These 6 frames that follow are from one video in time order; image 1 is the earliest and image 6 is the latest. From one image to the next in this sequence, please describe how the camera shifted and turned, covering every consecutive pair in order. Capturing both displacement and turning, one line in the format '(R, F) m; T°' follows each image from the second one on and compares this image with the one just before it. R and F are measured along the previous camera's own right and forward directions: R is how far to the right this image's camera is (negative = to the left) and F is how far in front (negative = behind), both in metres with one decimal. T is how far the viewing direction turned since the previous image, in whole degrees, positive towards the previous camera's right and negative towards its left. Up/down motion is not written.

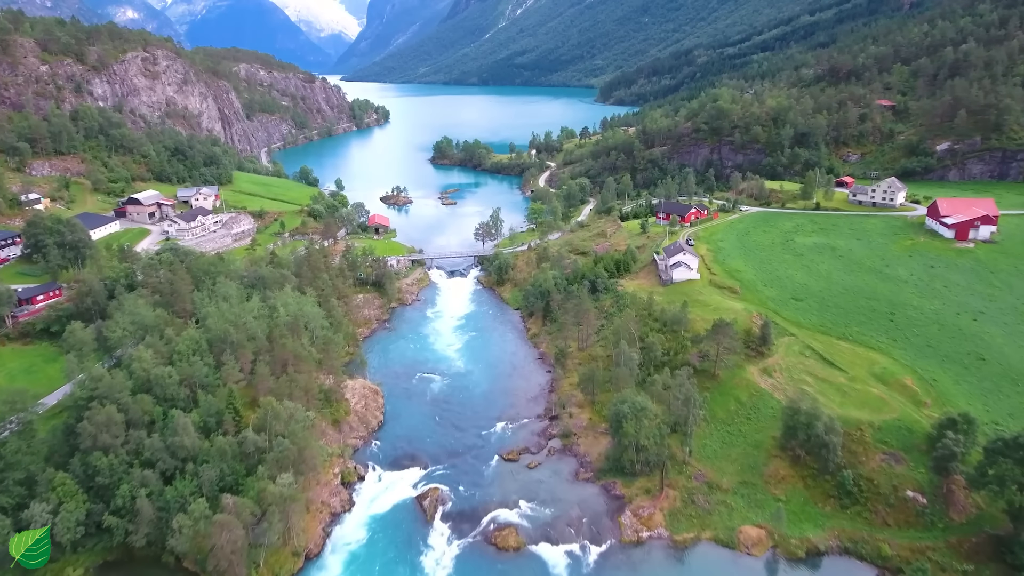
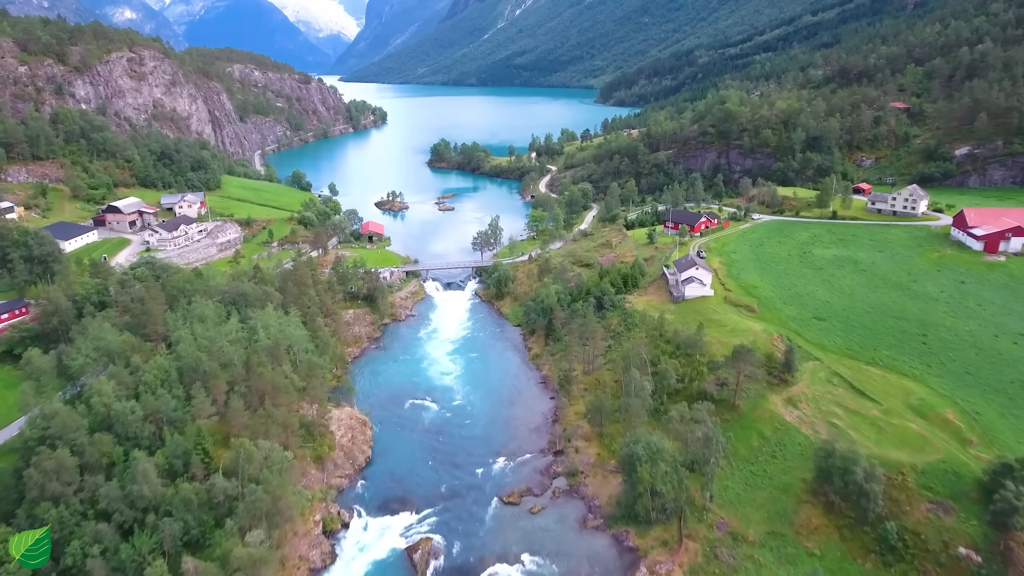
(-0.1, +3.6) m; 0°
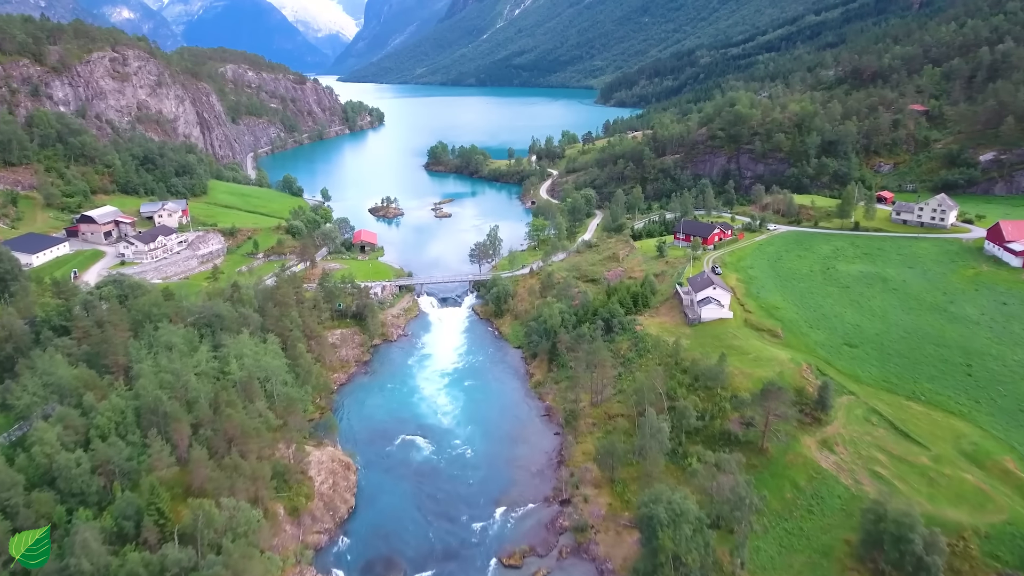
(-0.1, +4.1) m; 0°
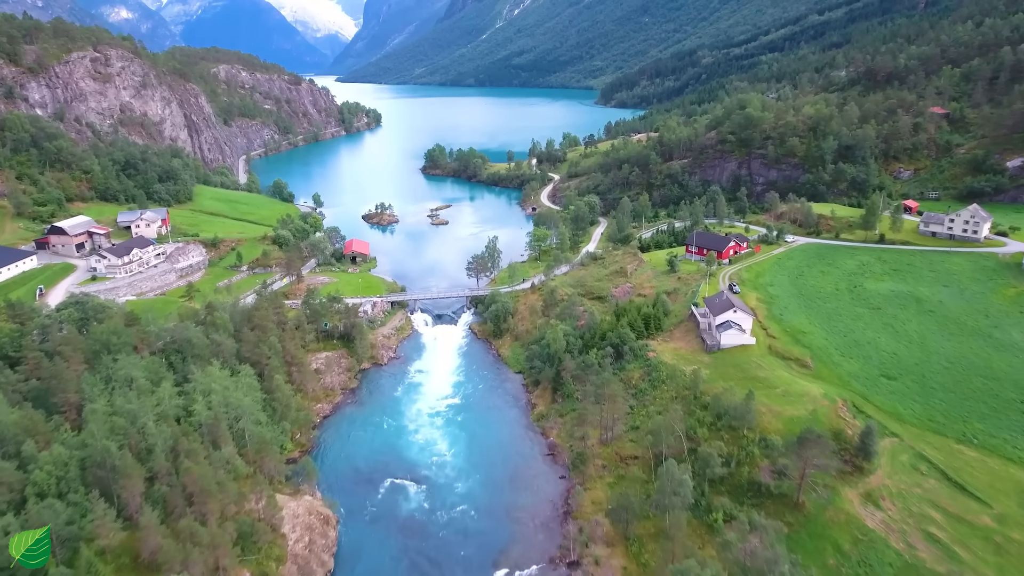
(-0.1, +4.1) m; 0°
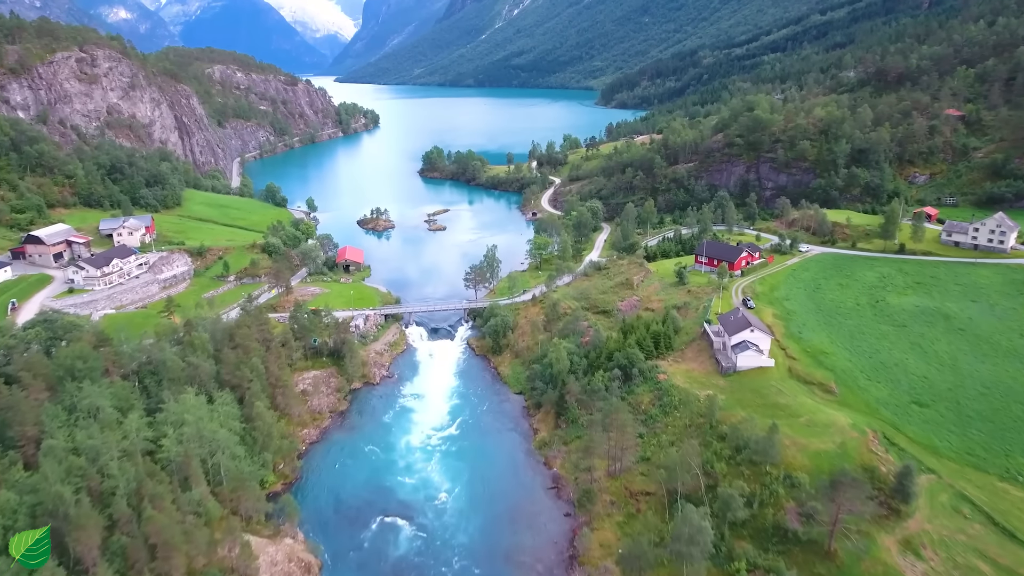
(0.0, +2.9) m; 0°
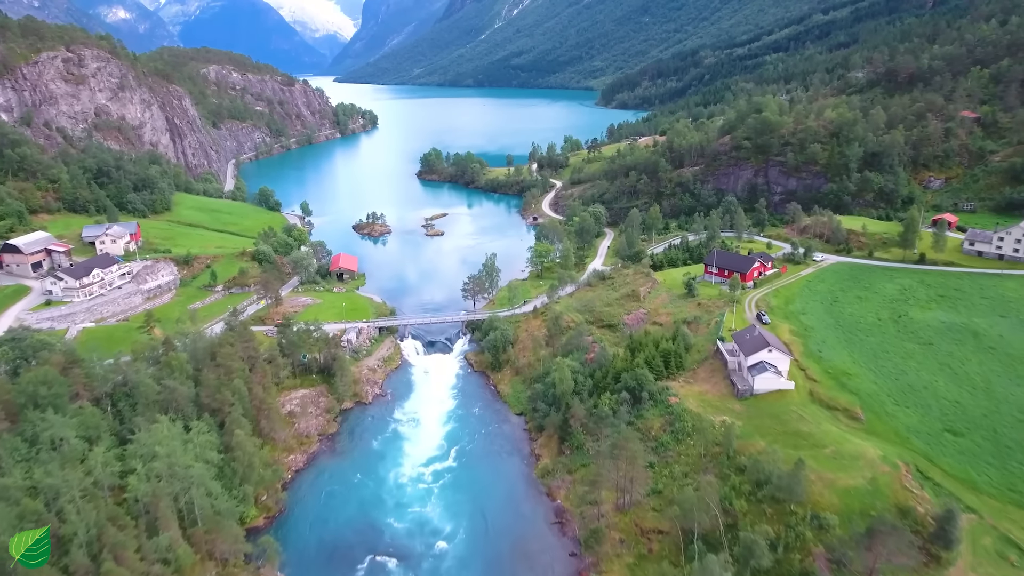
(0.0, +2.6) m; 0°
